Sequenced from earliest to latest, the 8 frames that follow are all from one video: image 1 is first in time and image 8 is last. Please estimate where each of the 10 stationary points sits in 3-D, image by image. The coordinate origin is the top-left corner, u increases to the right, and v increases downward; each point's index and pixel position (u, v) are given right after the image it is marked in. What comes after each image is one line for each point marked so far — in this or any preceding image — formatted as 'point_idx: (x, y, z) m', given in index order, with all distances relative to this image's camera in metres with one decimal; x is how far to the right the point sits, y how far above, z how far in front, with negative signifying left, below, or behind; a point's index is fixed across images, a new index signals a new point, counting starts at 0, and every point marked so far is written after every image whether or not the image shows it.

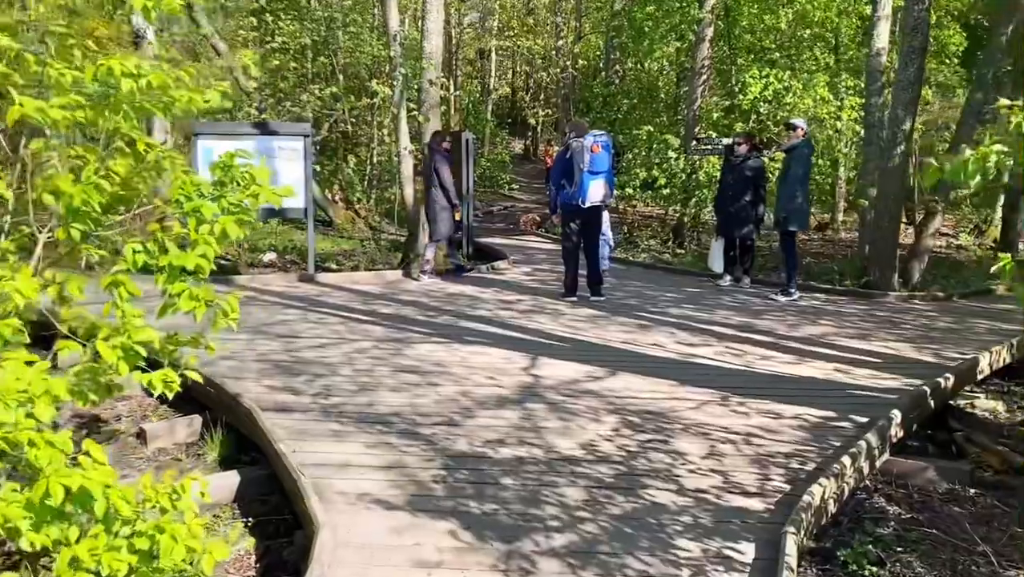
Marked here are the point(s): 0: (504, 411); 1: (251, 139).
0: (0.0, -0.6, +4.5) m
1: (-2.8, +1.6, +9.3) m
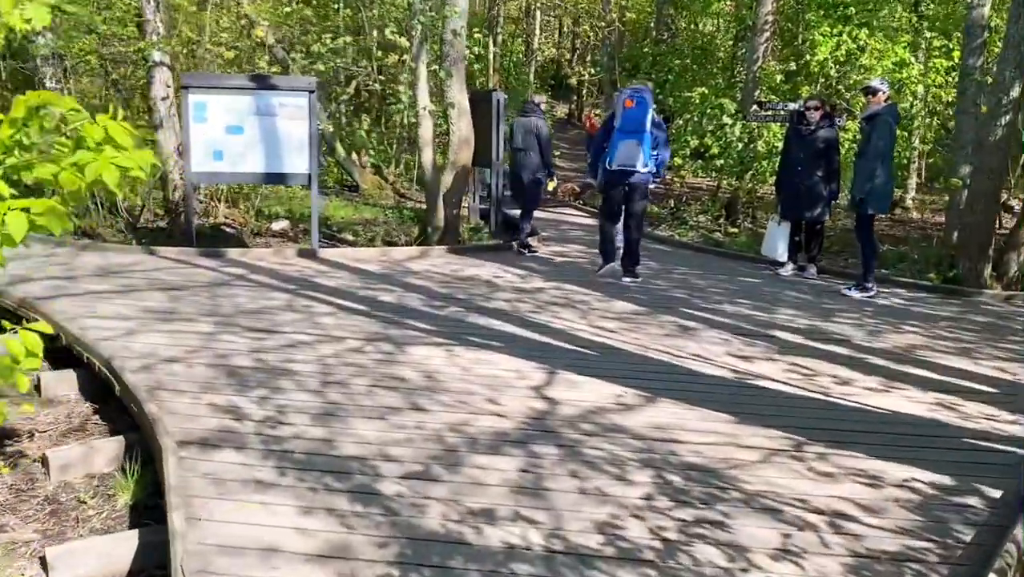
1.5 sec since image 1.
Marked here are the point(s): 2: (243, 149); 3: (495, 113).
0: (0.0, -0.7, +3.4) m
1: (-2.5, +1.8, +8.2) m
2: (-2.6, +1.3, +8.3) m
3: (-0.2, +2.2, +10.7) m
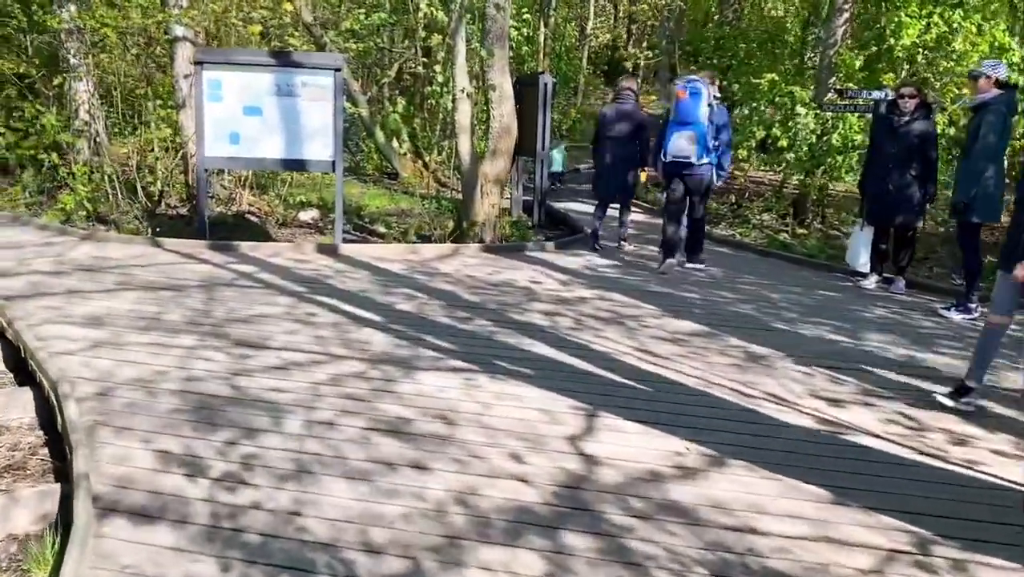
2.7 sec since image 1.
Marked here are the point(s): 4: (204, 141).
0: (0.0, -0.8, +2.5) m
1: (-2.1, +1.9, +7.4) m
2: (-2.2, +1.4, +7.5) m
3: (+0.3, +2.2, +9.8) m
4: (-2.7, +1.3, +7.4) m
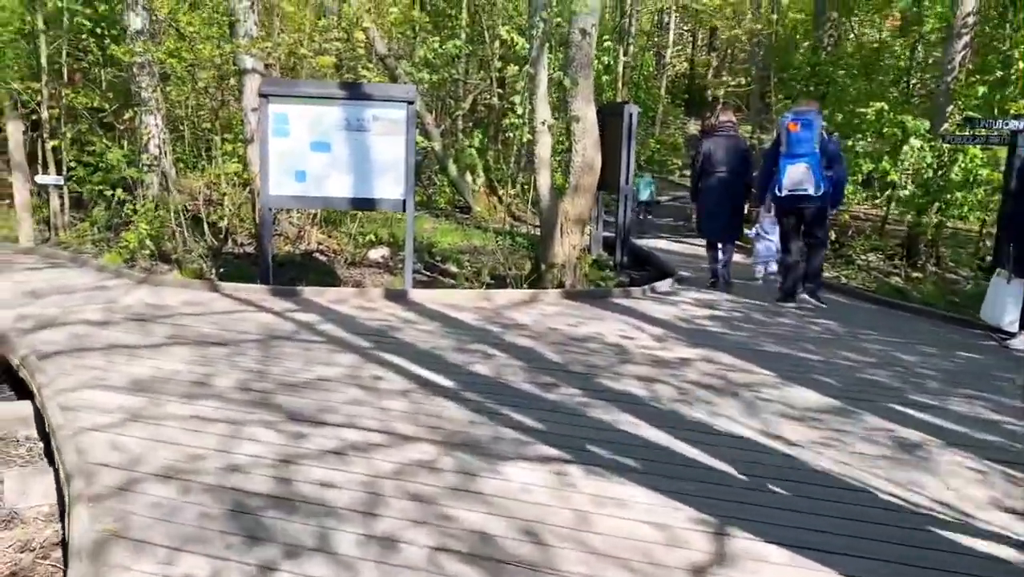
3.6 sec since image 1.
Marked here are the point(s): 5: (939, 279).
0: (+0.3, -1.0, +1.8) m
1: (-1.4, +1.5, +6.9) m
2: (-1.5, +1.0, +7.0) m
3: (+1.2, +1.7, +9.1) m
4: (-2.0, +0.9, +6.9) m
5: (+4.8, +0.1, +9.6) m
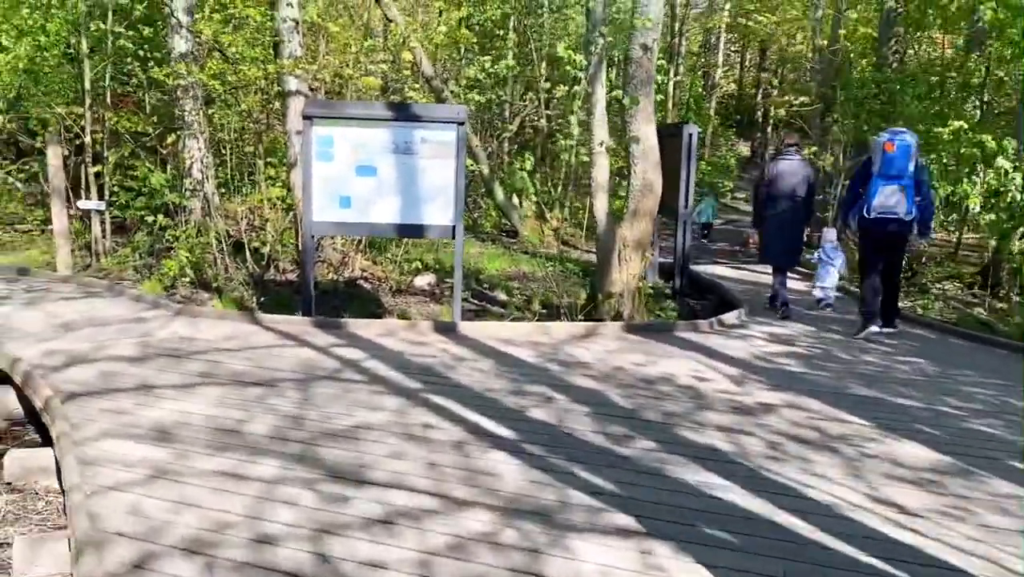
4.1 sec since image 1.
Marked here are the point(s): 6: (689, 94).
0: (+0.5, -1.1, +1.3) m
1: (-1.0, +1.2, +6.5) m
2: (-1.1, +0.7, +6.6) m
3: (+1.8, +1.4, +8.6) m
4: (-1.5, +0.6, +6.6) m
5: (+5.3, -0.2, +8.9) m
6: (+3.8, +4.2, +18.6) m
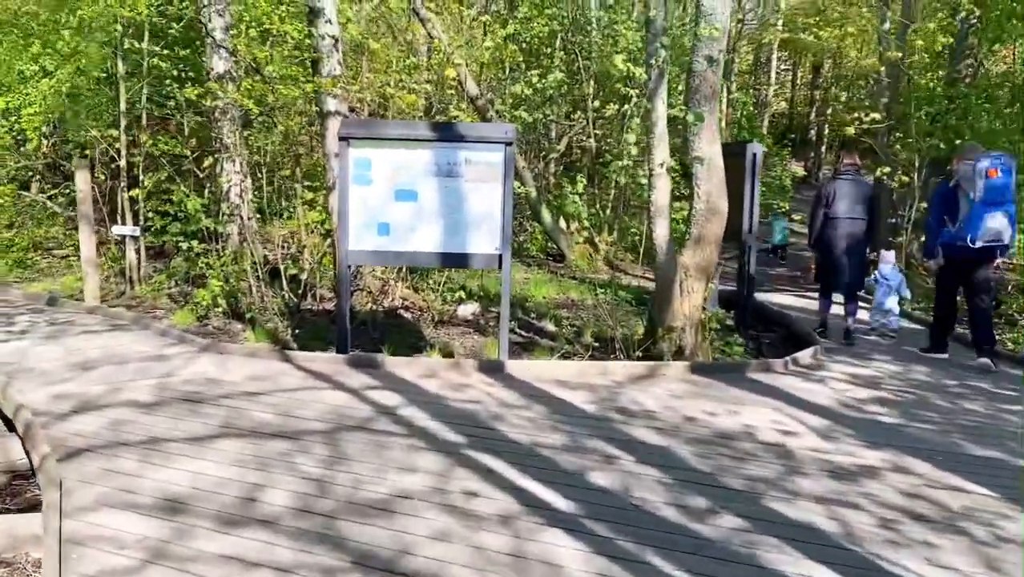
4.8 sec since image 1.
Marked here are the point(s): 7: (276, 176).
0: (+0.6, -1.2, +0.6) m
1: (-0.6, +1.0, +6.0) m
2: (-0.7, +0.5, +6.1) m
3: (+2.2, +1.1, +7.9) m
4: (-1.2, +0.4, +6.1) m
5: (+5.8, -0.5, +8.0) m
6: (+4.8, +3.7, +17.9) m
7: (-2.6, +1.2, +9.4) m
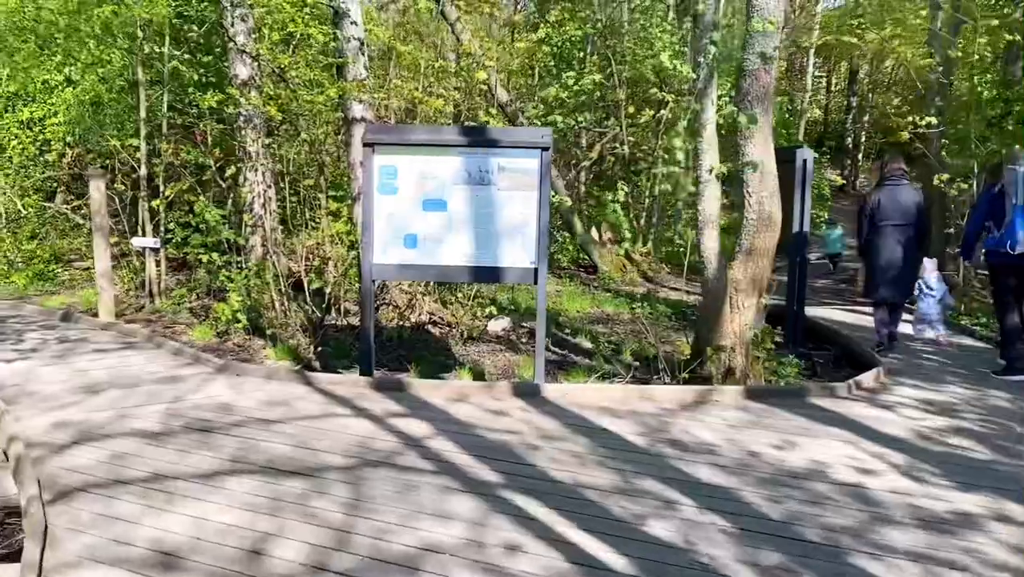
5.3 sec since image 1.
0: (+0.6, -1.3, +0.1) m
1: (-0.4, +0.9, +5.6) m
2: (-0.4, +0.4, +5.7) m
3: (+2.5, +1.0, +7.4) m
4: (-0.9, +0.3, +5.7) m
5: (+6.1, -0.7, +7.4) m
6: (+5.4, +3.4, +17.3) m
7: (-2.3, +1.1, +9.1) m
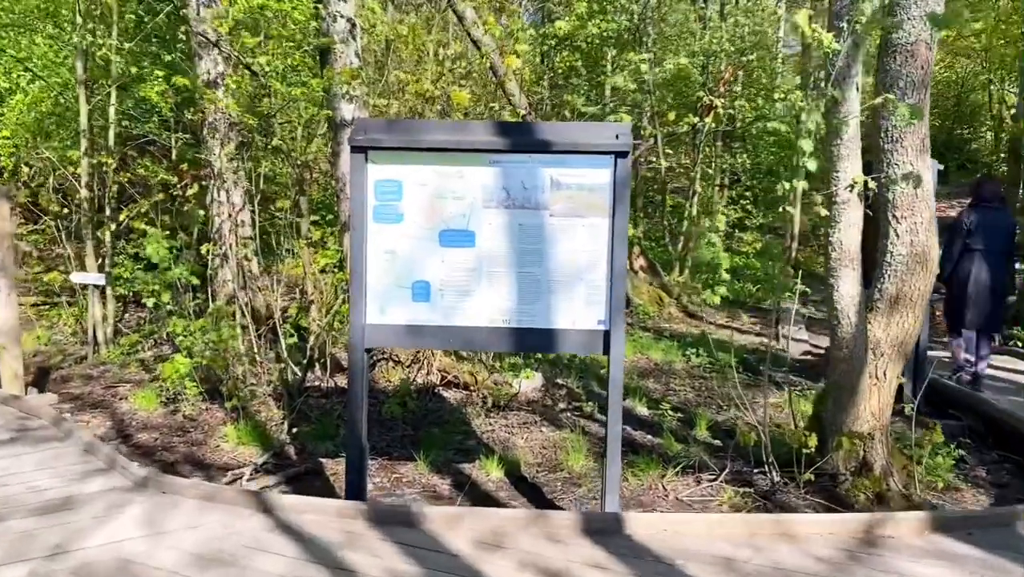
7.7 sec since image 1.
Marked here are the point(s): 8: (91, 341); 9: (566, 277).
0: (+0.9, -1.5, -1.7) m
1: (-0.1, +0.6, +3.8) m
2: (-0.2, 0.0, +3.9) m
3: (+2.8, +0.6, +5.6) m
4: (-0.7, 0.0, +3.9) m
5: (+6.4, -1.0, +5.5) m
6: (+5.7, +2.9, +15.6) m
7: (-2.0, +0.7, +7.3) m
8: (-3.9, -0.5, +7.8) m
9: (+0.2, +0.1, +3.8) m
